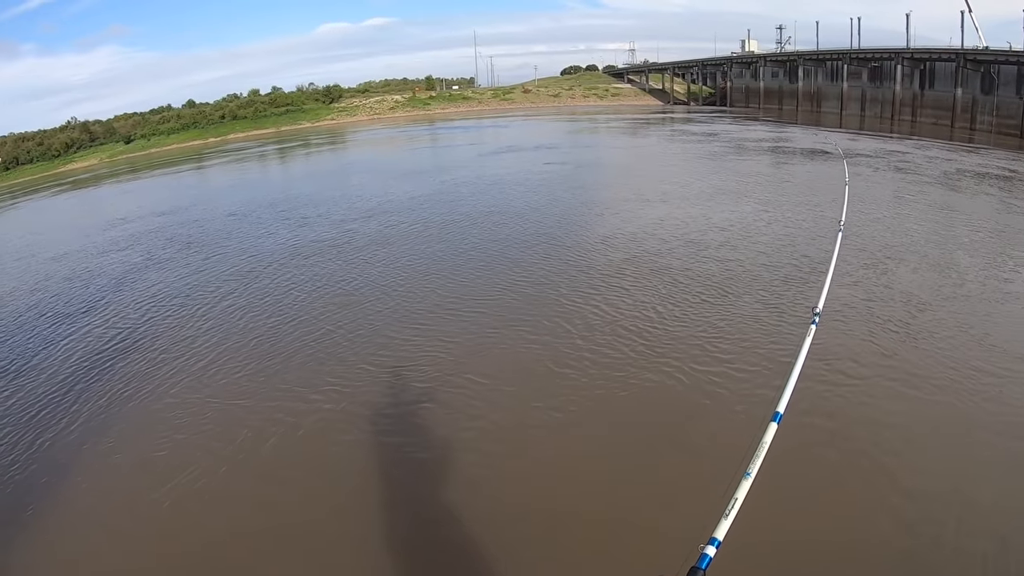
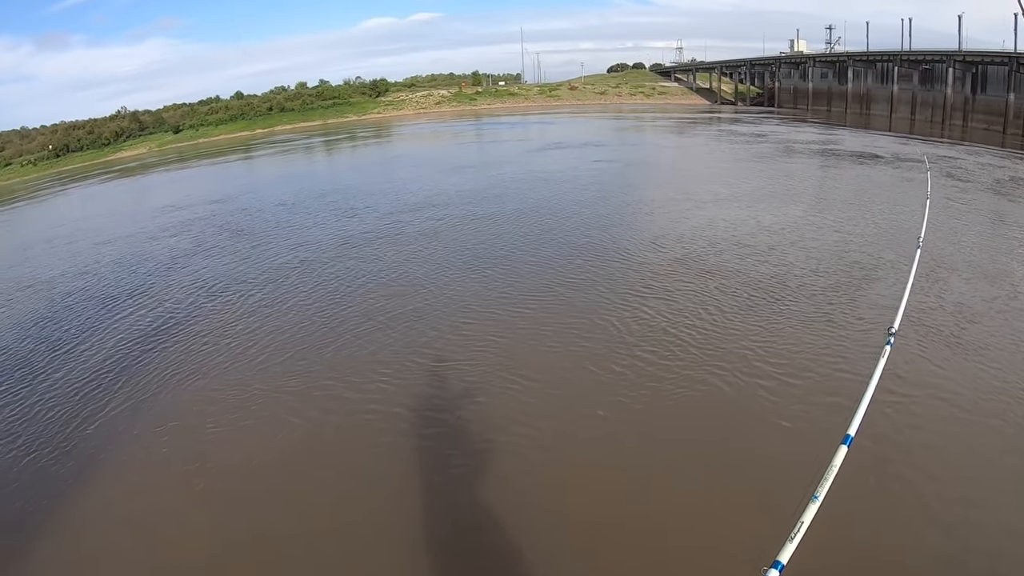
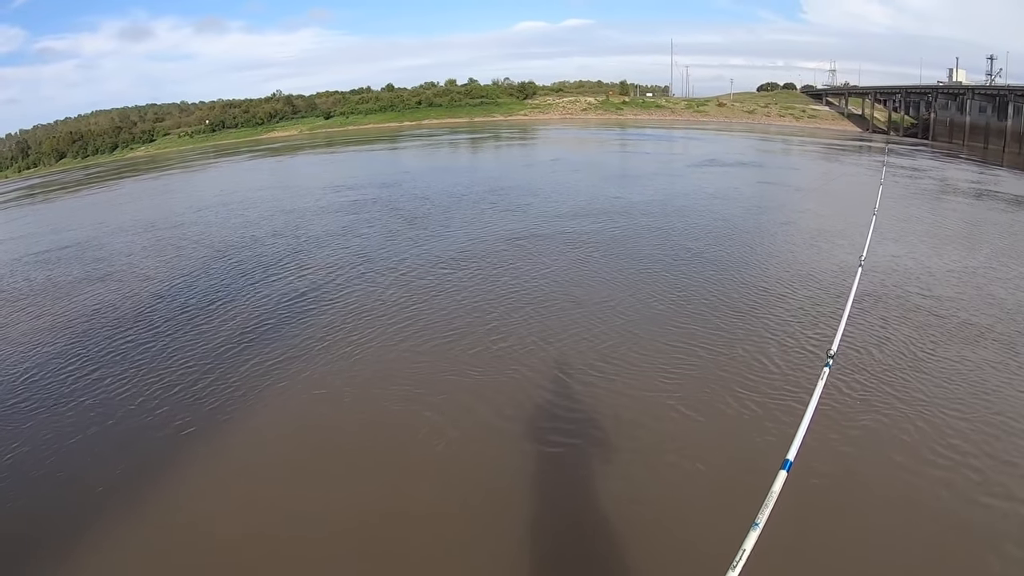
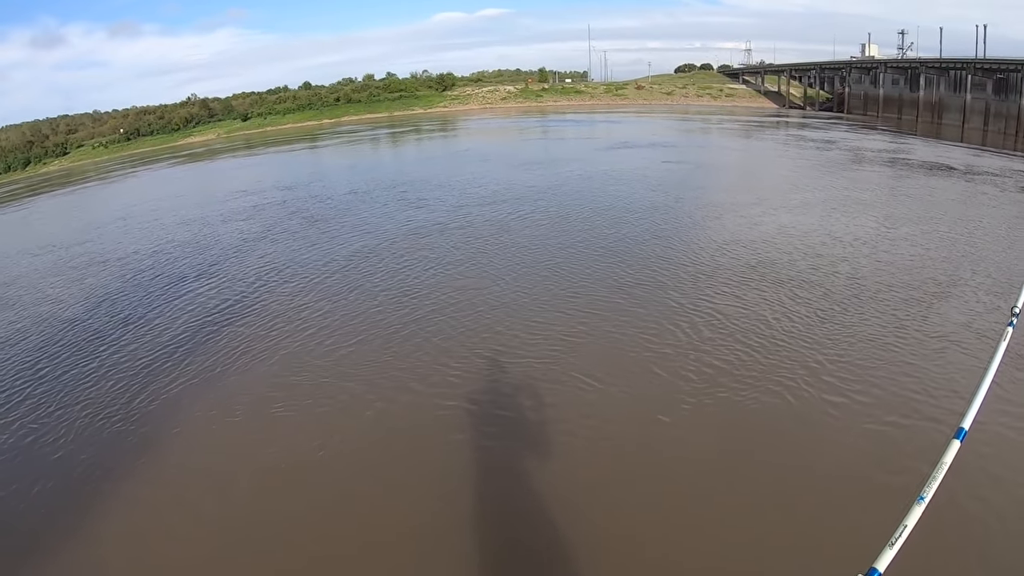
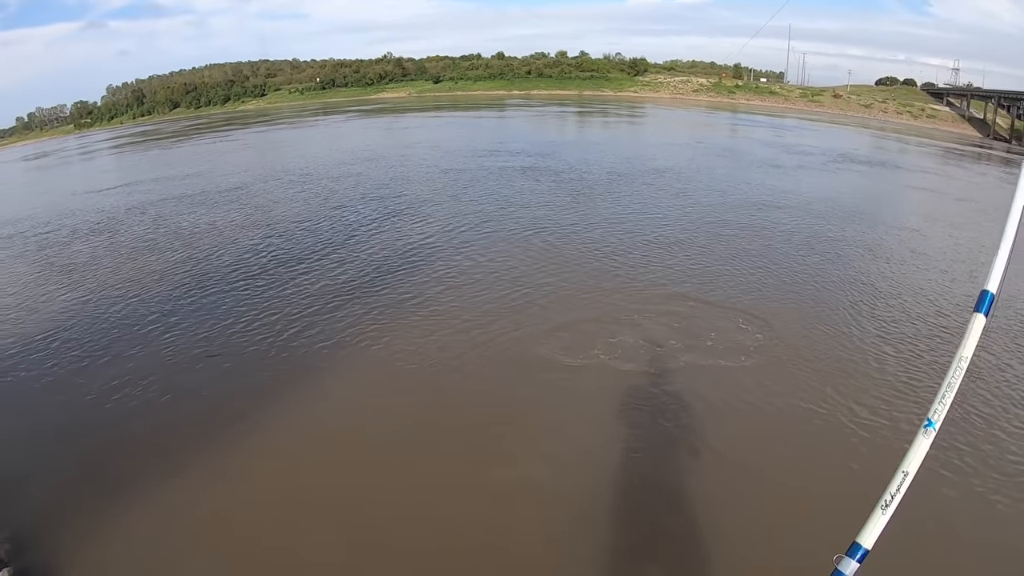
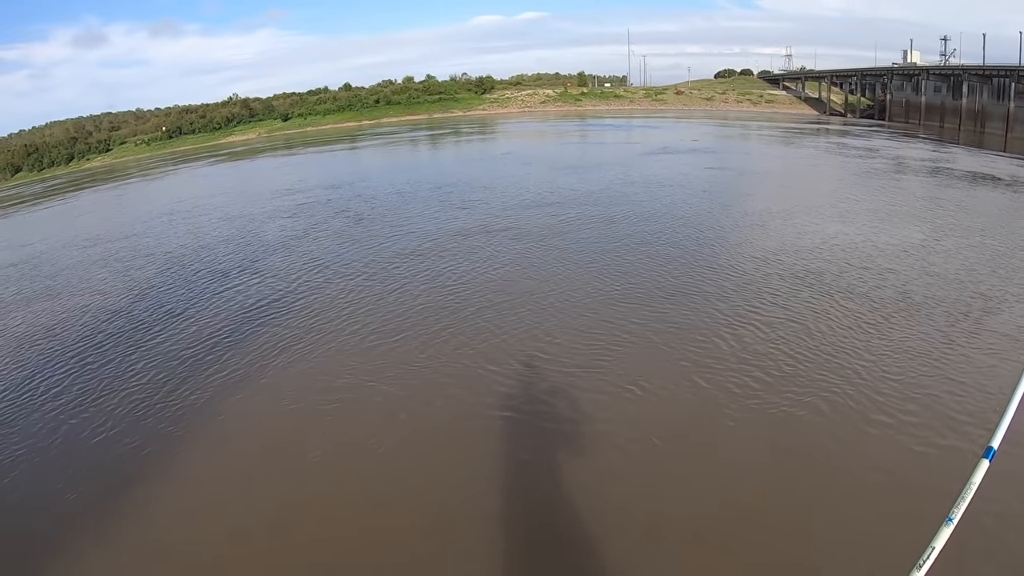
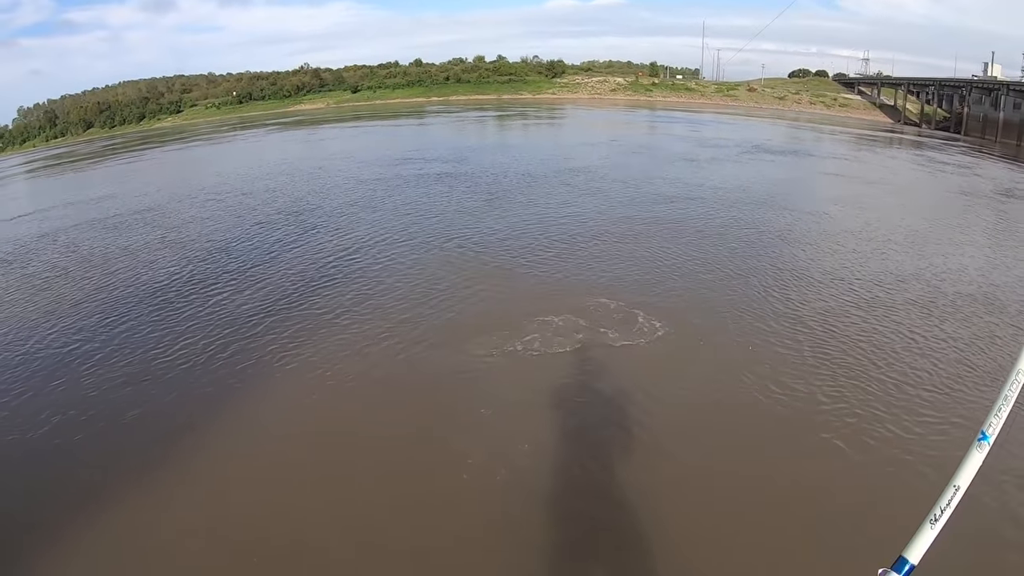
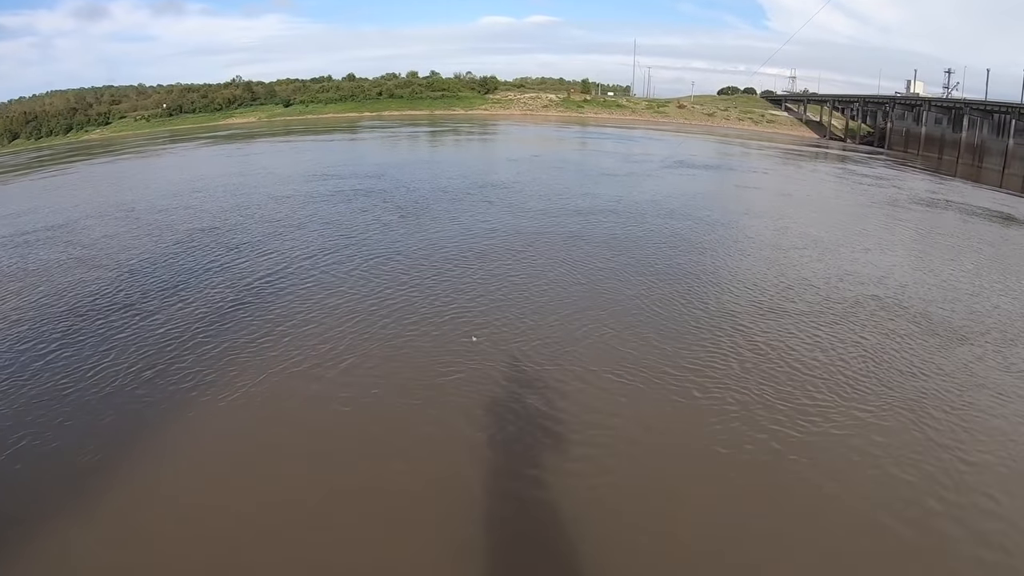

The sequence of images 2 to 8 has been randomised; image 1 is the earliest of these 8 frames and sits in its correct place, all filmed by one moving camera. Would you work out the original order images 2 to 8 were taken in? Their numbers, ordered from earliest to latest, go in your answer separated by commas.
2, 4, 6, 3, 8, 7, 5
